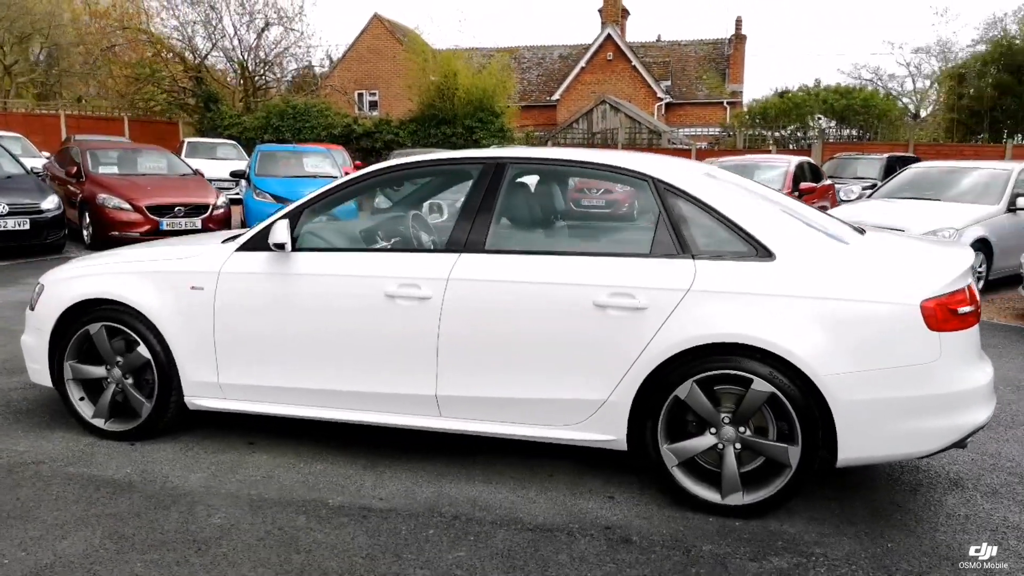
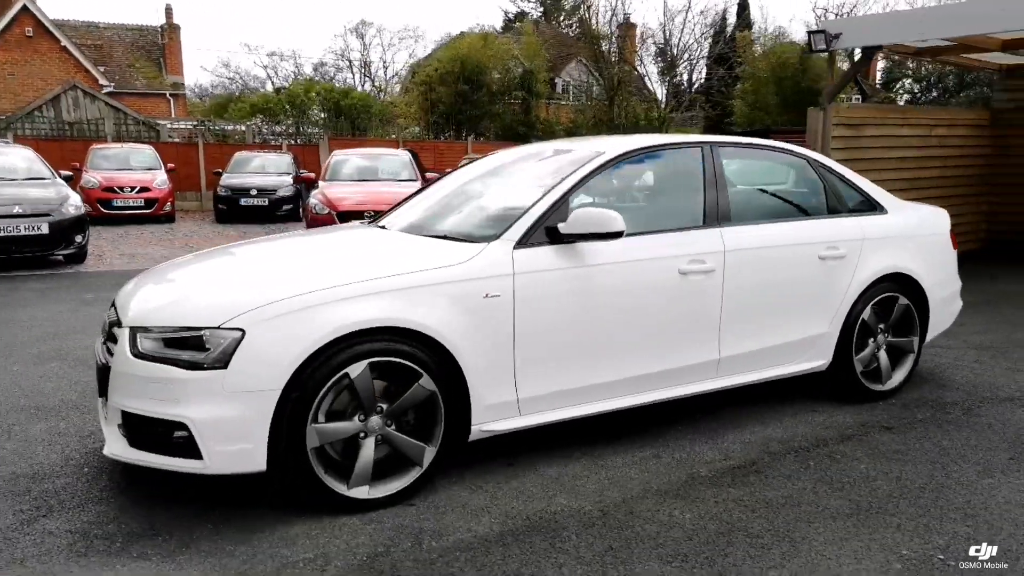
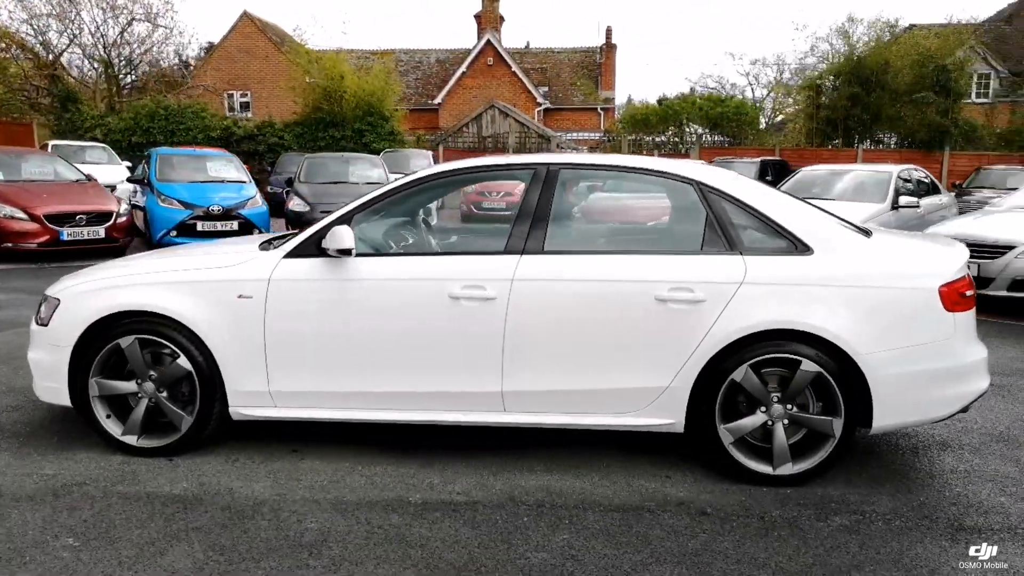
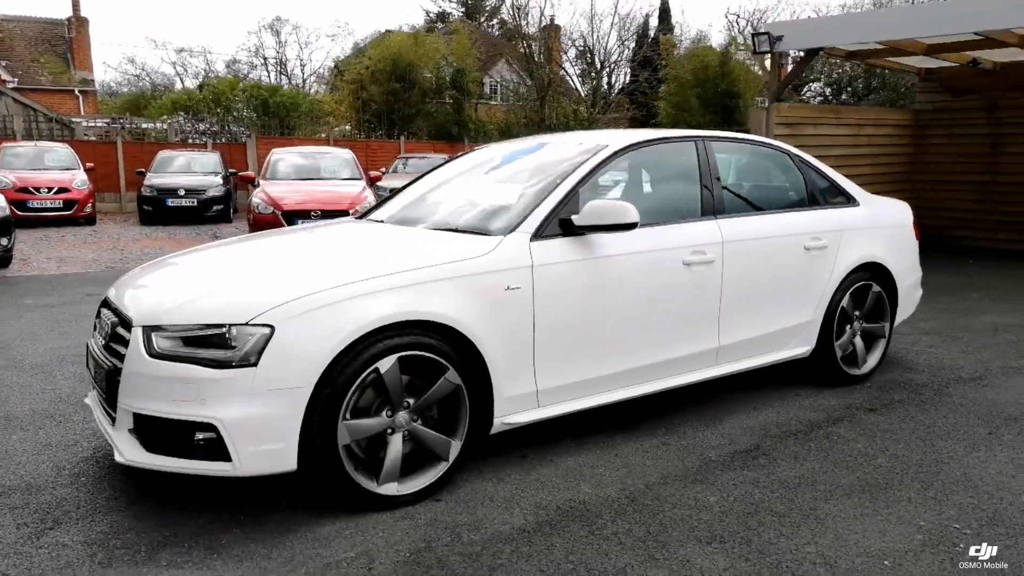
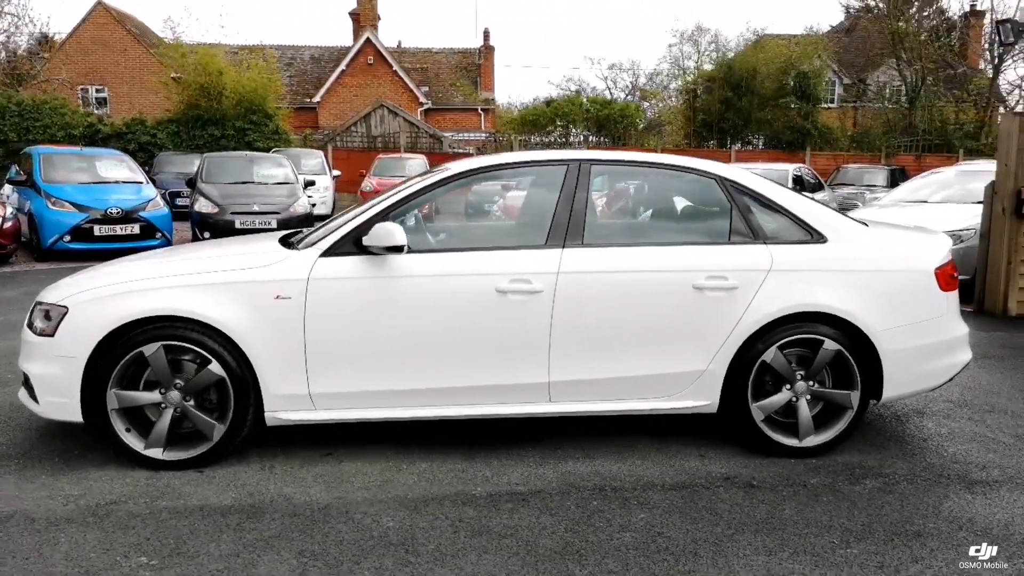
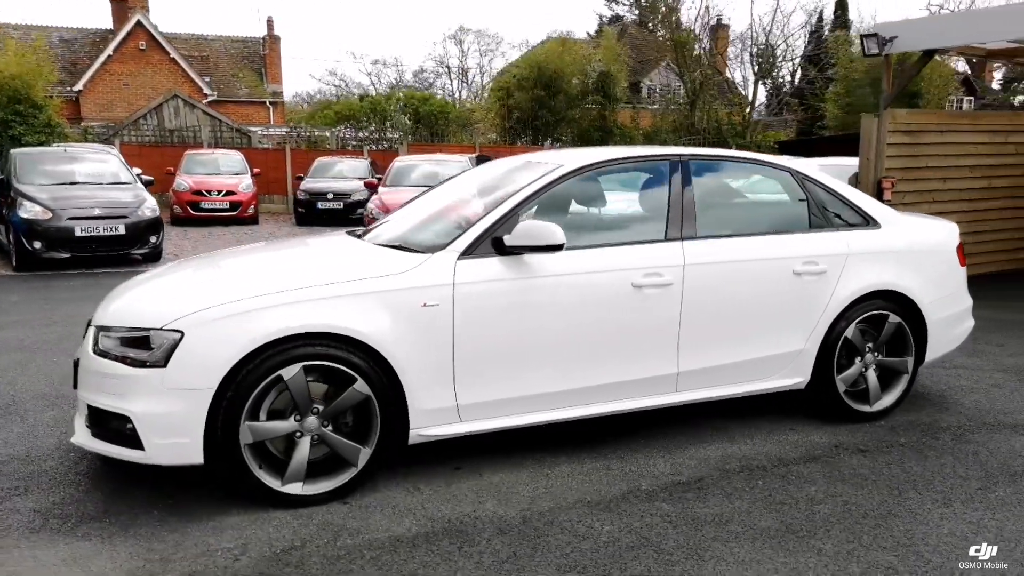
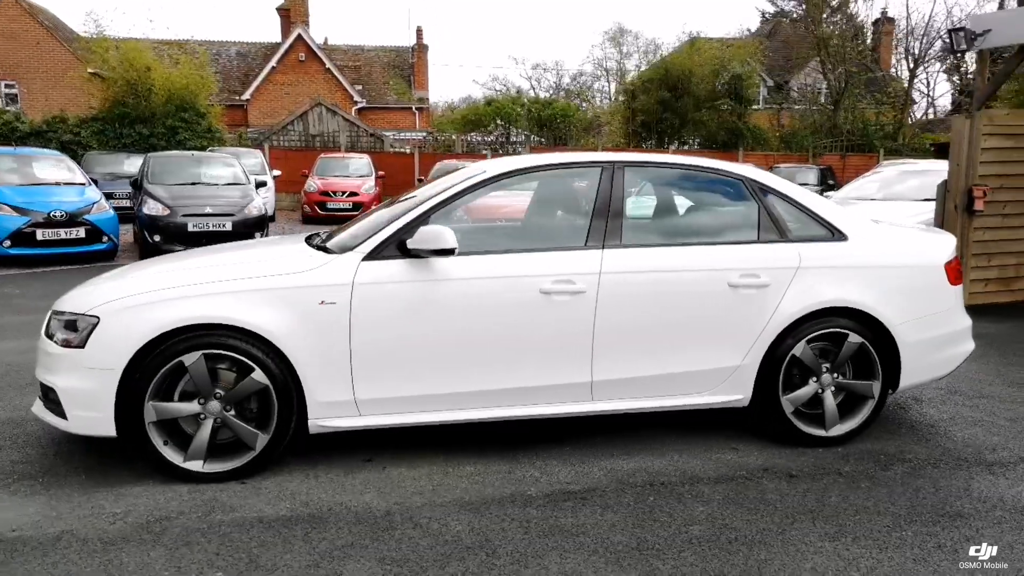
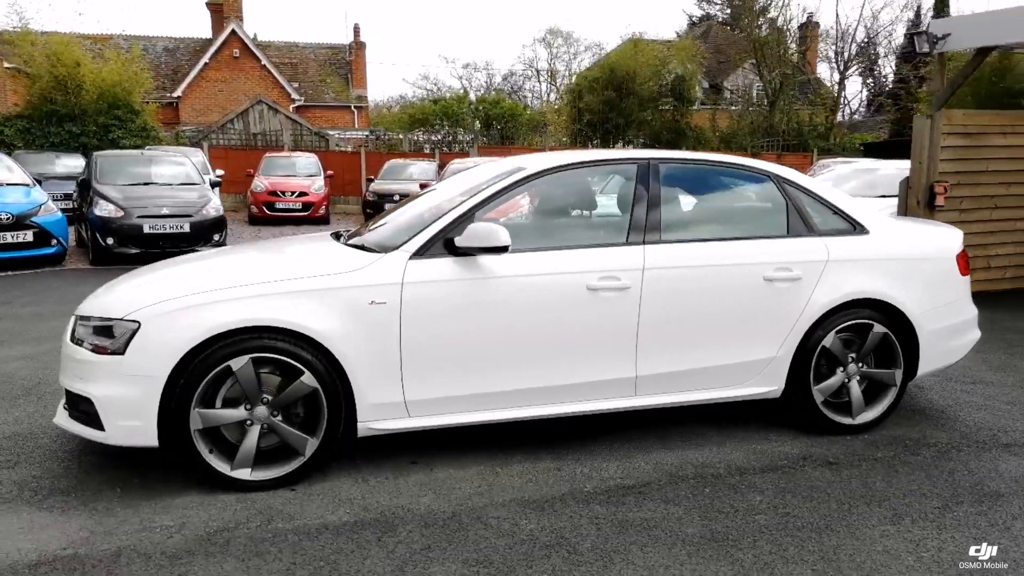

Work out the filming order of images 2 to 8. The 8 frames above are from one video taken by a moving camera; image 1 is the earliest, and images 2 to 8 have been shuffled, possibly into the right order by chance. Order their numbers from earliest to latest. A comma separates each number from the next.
3, 5, 7, 8, 6, 2, 4
